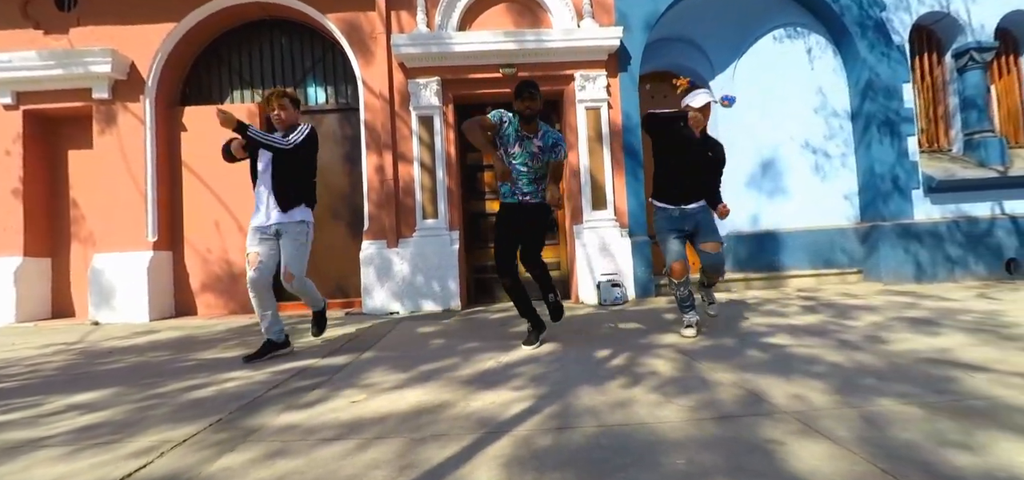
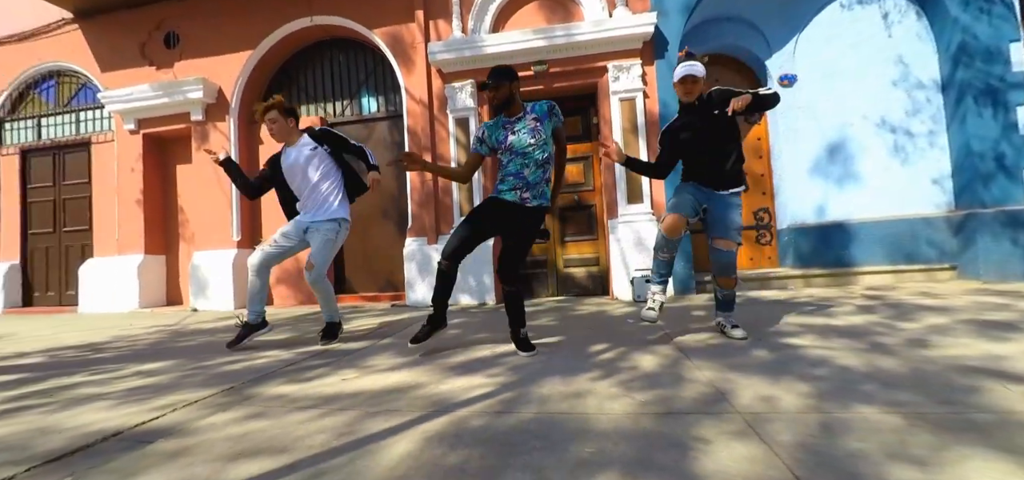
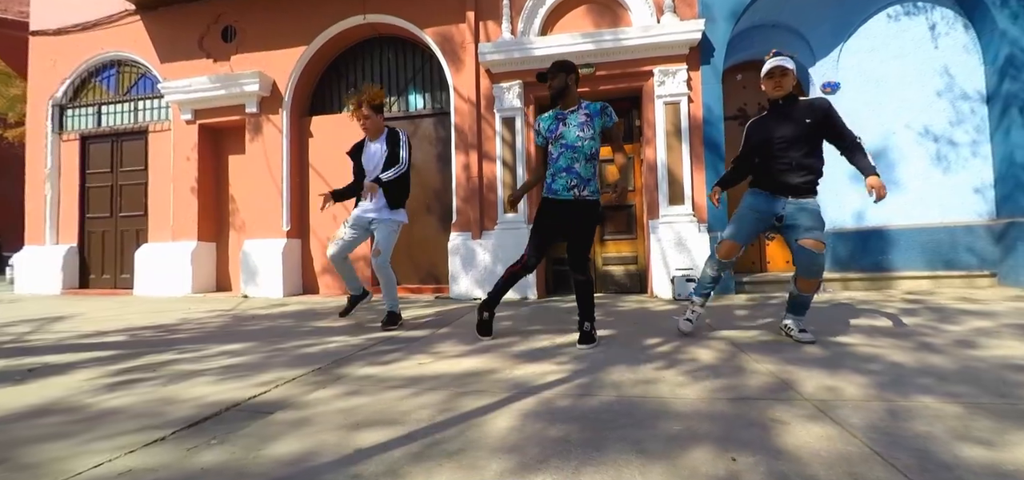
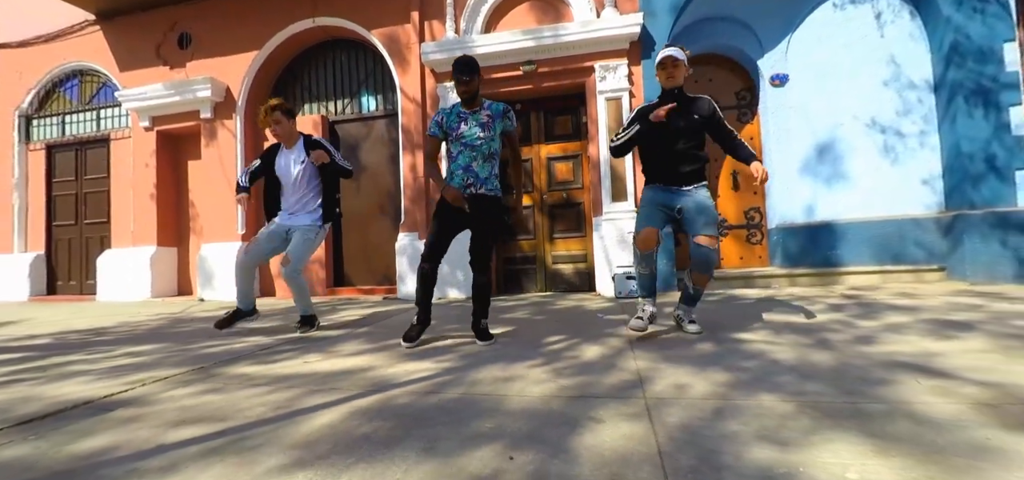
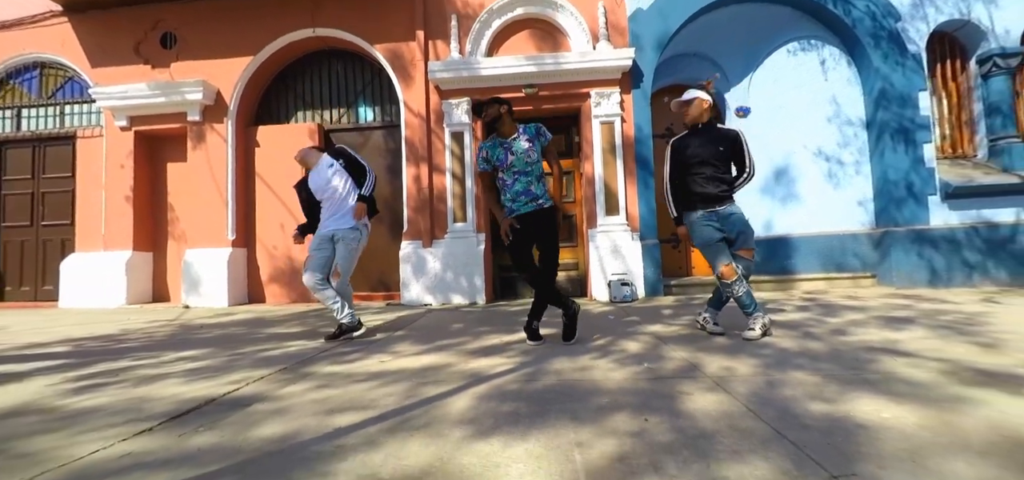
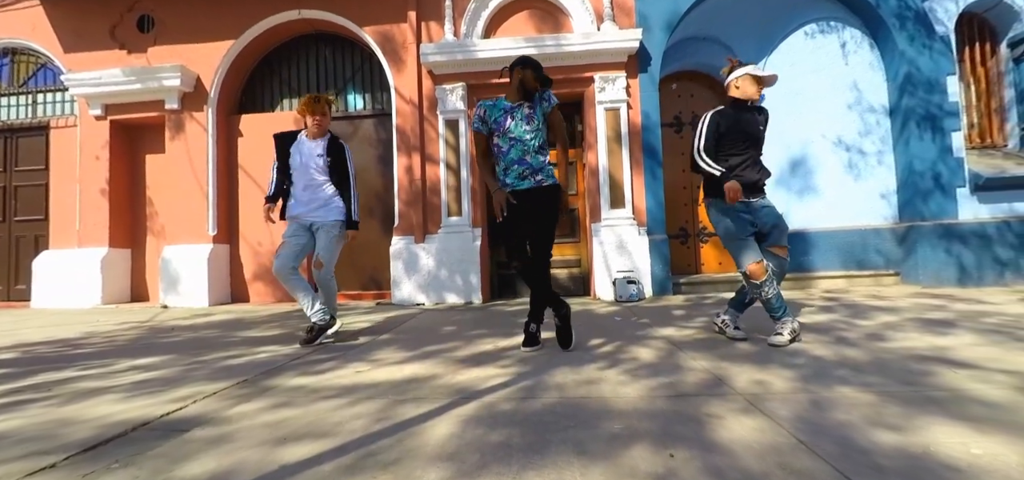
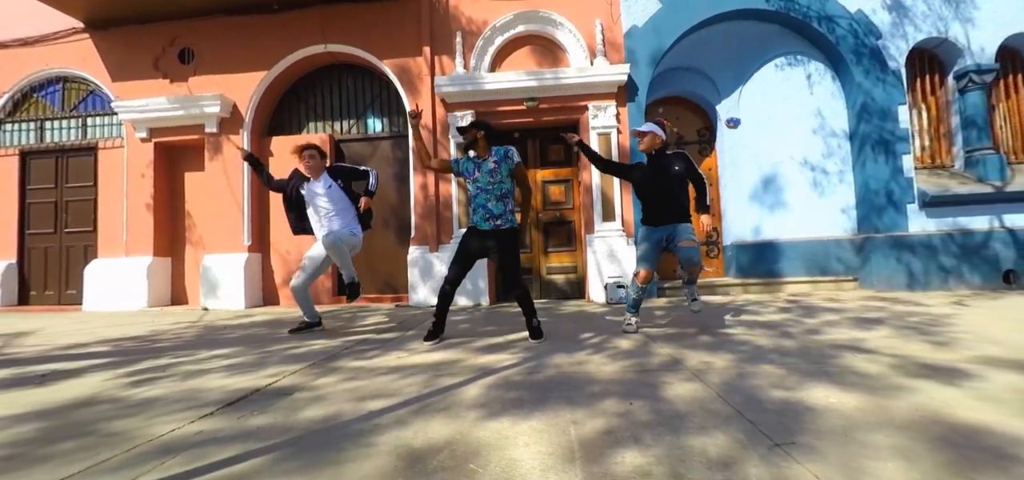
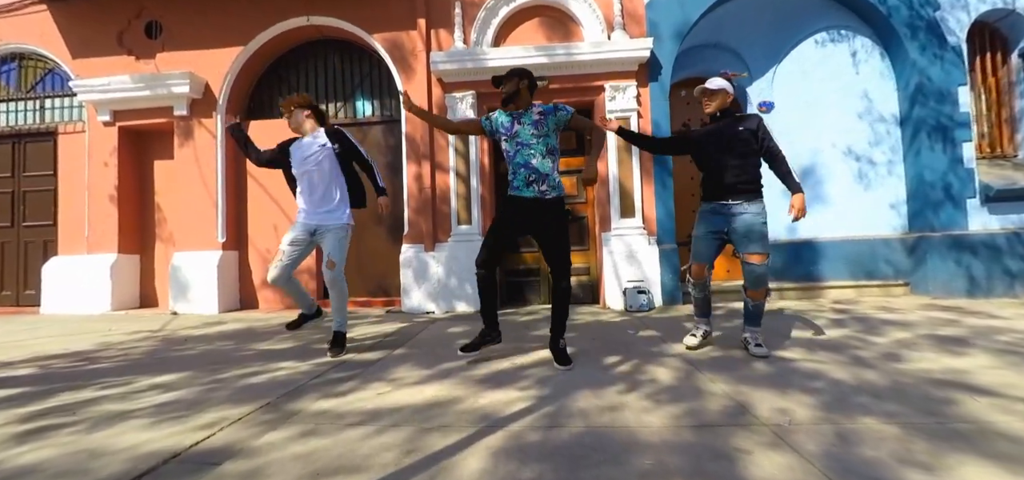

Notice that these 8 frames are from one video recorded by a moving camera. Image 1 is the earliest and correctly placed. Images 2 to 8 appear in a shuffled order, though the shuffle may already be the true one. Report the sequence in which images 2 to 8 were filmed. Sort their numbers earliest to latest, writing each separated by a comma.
2, 4, 3, 6, 5, 7, 8
